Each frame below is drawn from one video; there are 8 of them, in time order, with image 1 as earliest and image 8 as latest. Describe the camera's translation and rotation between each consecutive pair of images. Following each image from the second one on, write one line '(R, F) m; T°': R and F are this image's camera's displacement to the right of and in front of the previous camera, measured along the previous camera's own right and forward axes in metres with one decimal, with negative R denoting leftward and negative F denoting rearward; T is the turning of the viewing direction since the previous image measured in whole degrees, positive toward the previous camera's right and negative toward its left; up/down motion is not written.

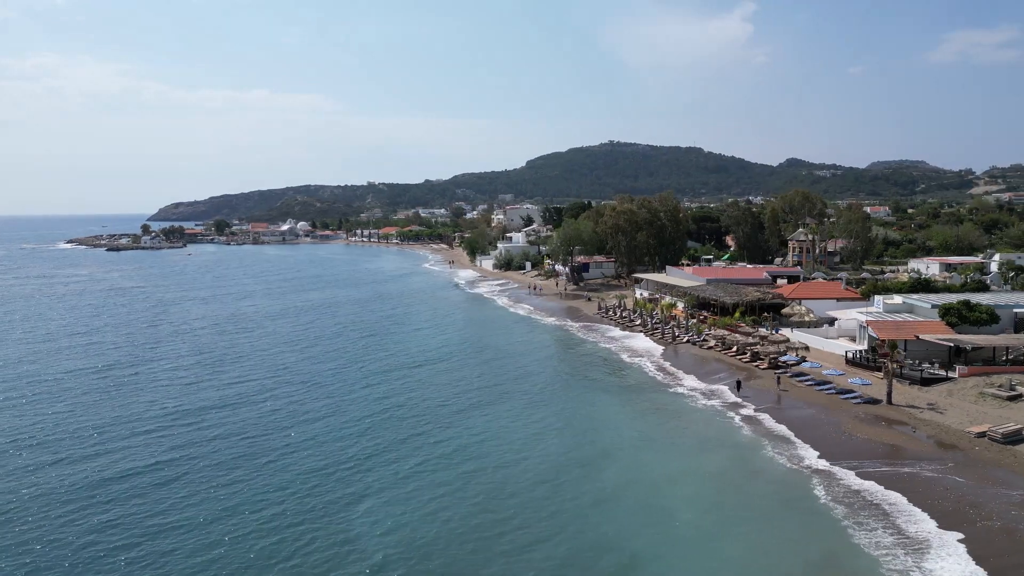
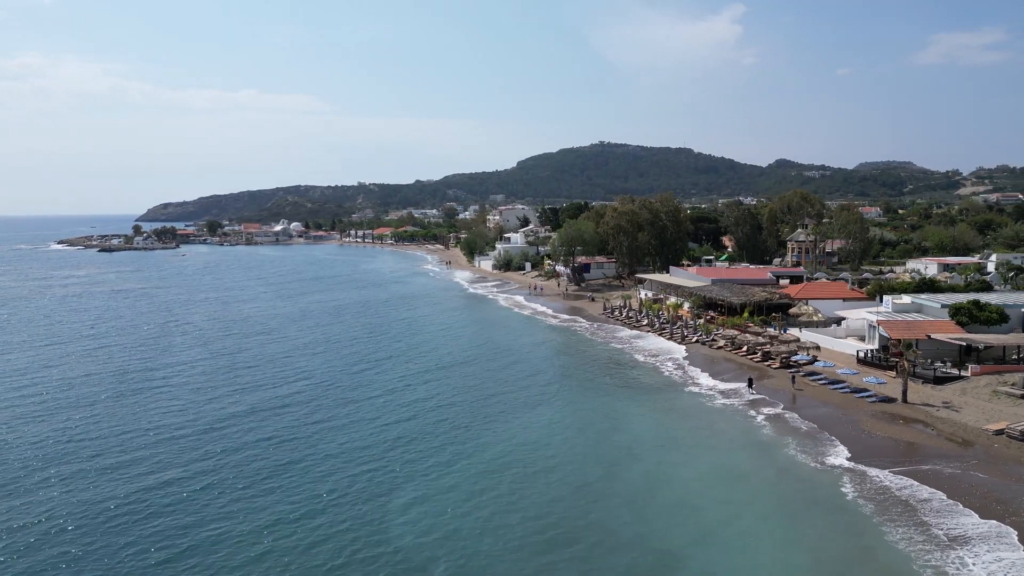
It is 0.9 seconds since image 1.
(-1.2, -0.1) m; +1°
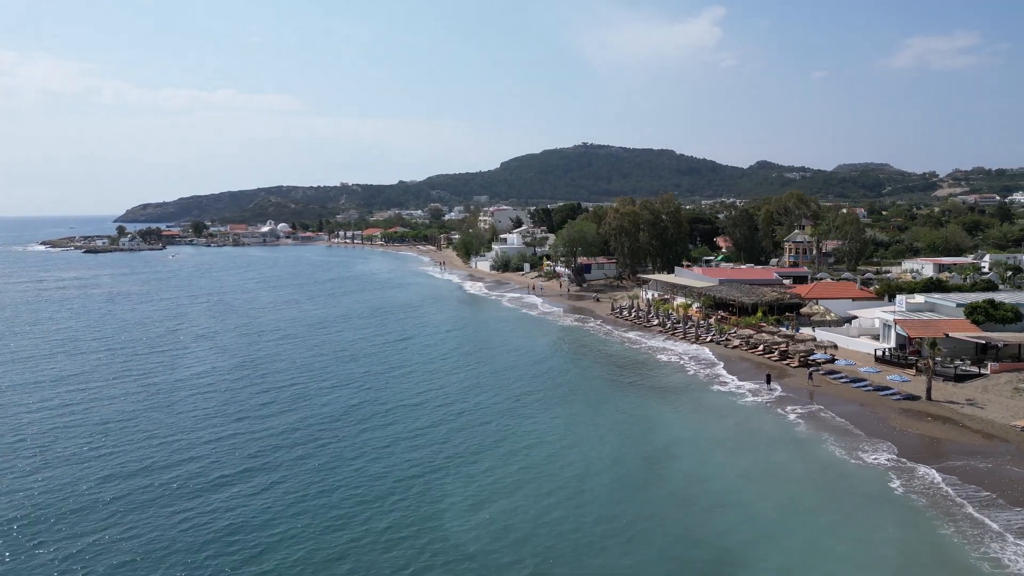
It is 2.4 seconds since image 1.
(-2.1, -0.1) m; +1°
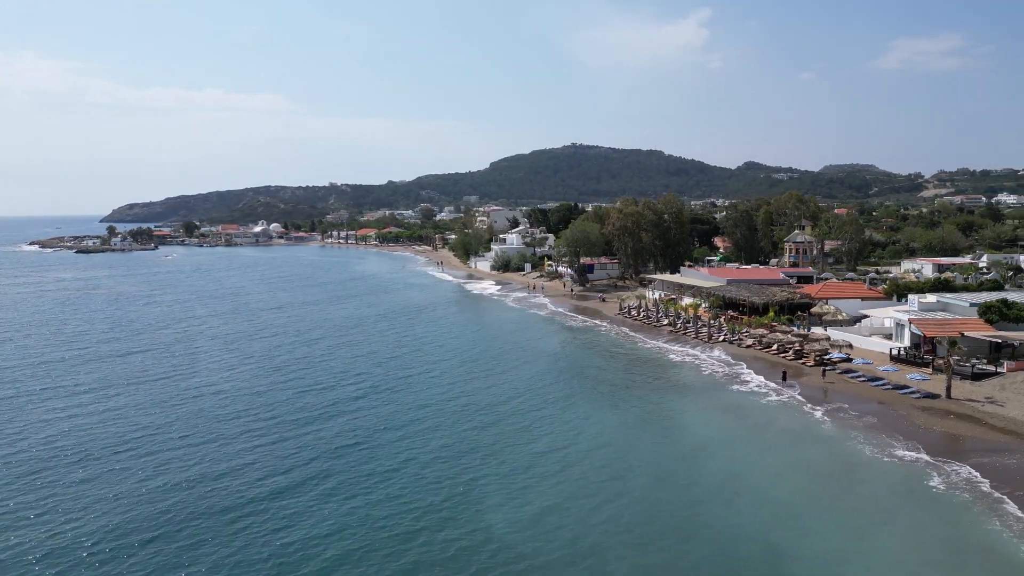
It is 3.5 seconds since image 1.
(-1.6, -0.1) m; +1°
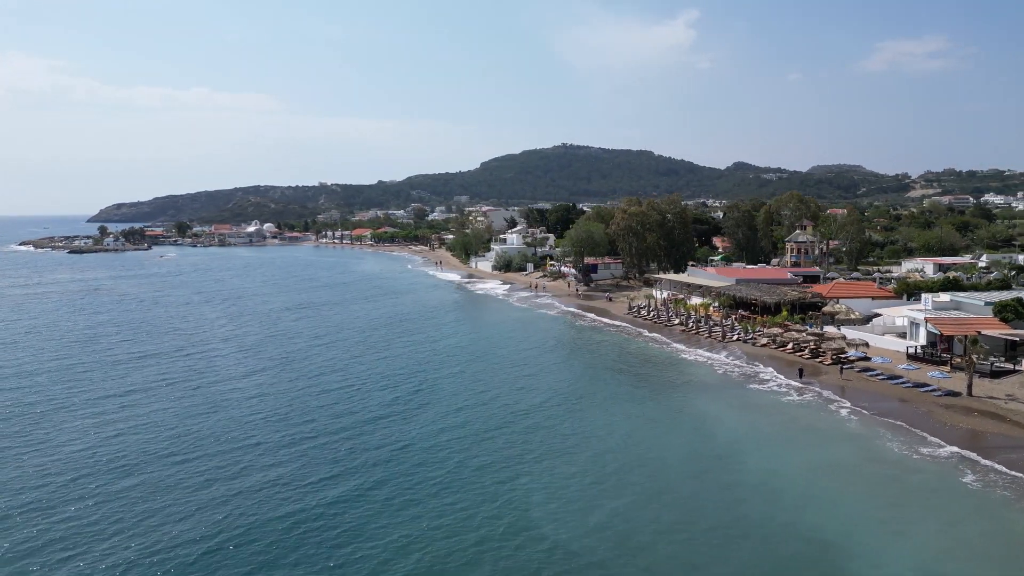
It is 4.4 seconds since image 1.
(-1.6, -0.1) m; +1°
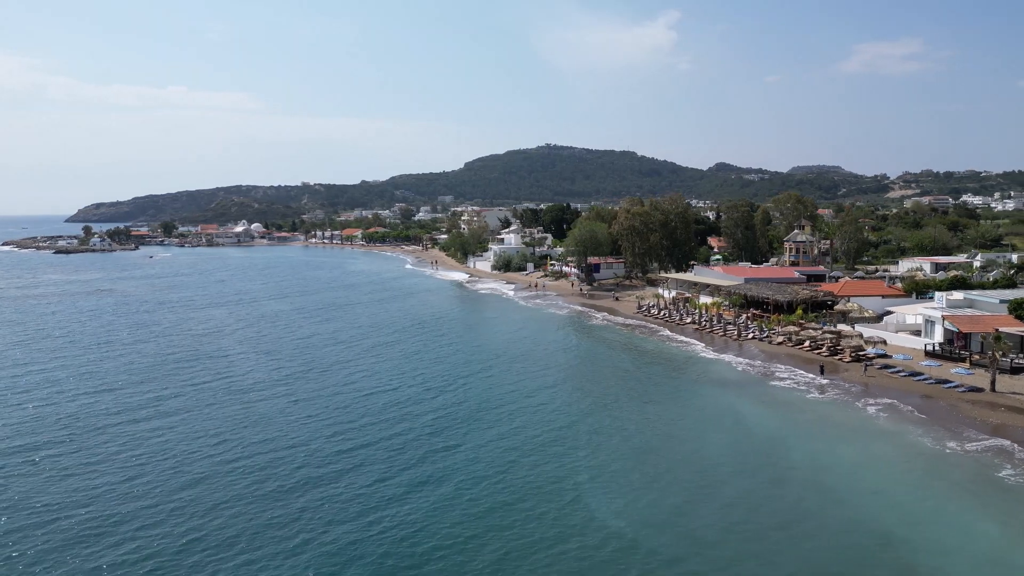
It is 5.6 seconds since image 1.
(-2.3, -0.2) m; +1°
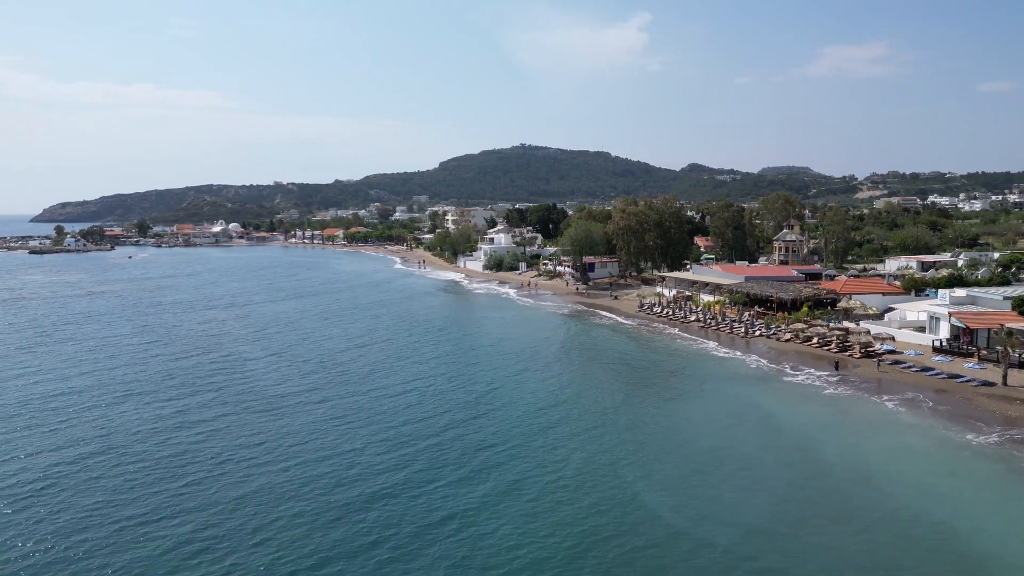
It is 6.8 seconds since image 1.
(-2.5, -0.1) m; +2°
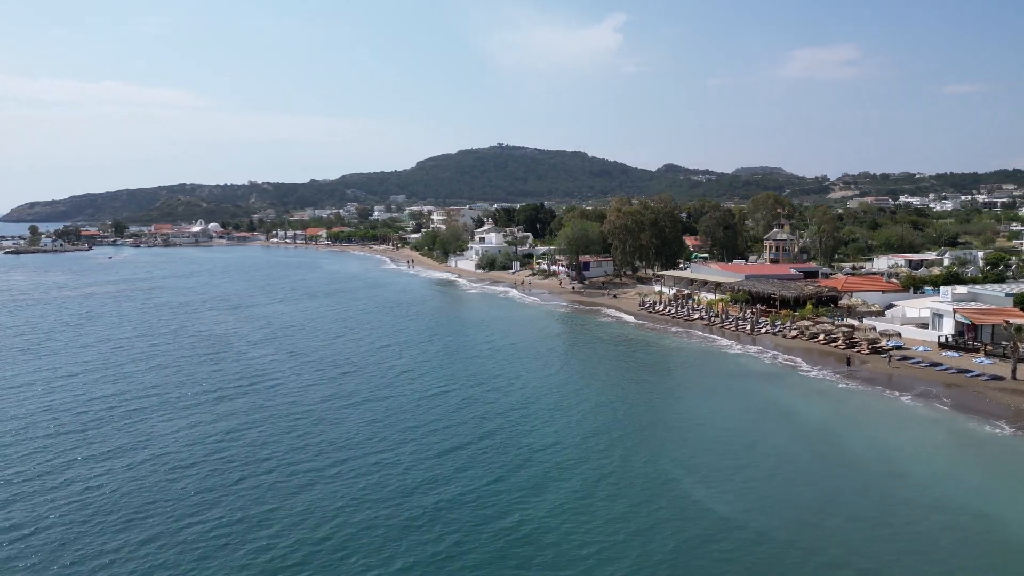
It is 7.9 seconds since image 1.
(-2.2, -0.2) m; +2°
